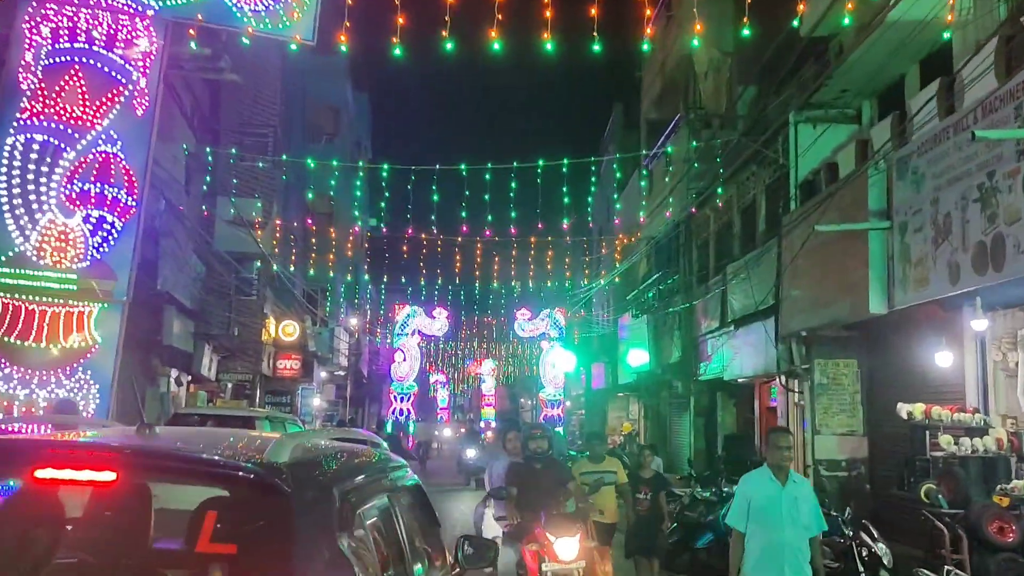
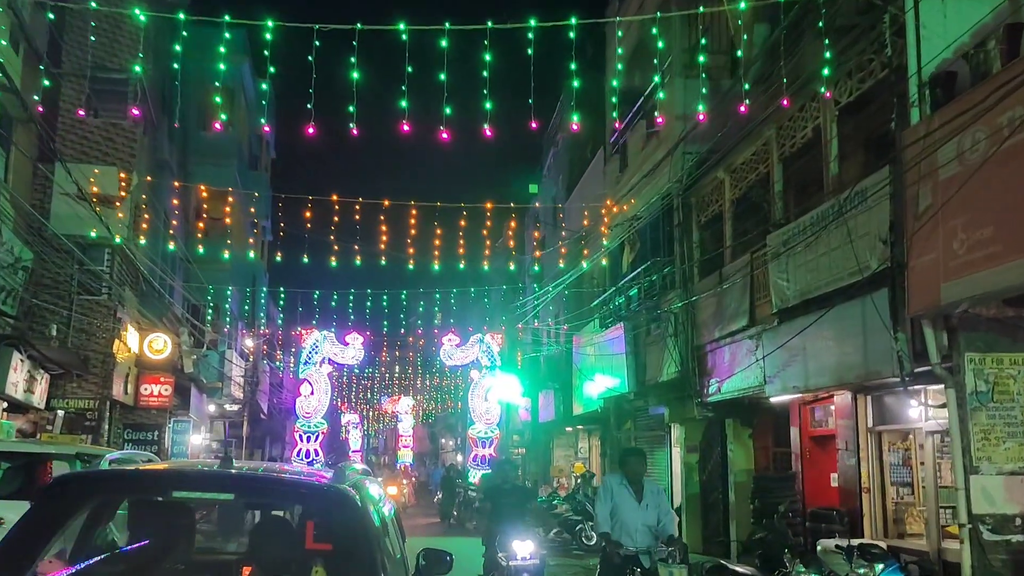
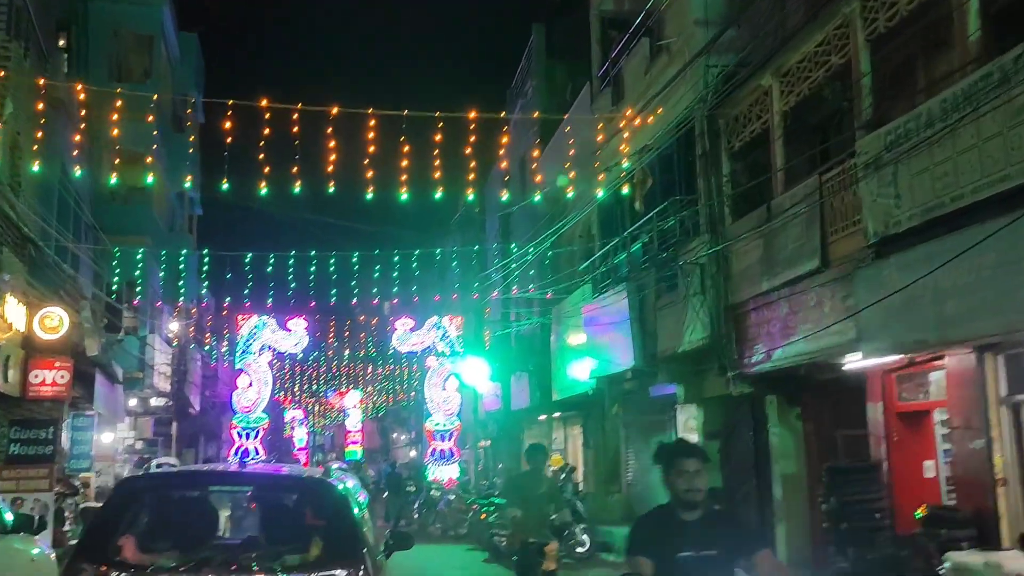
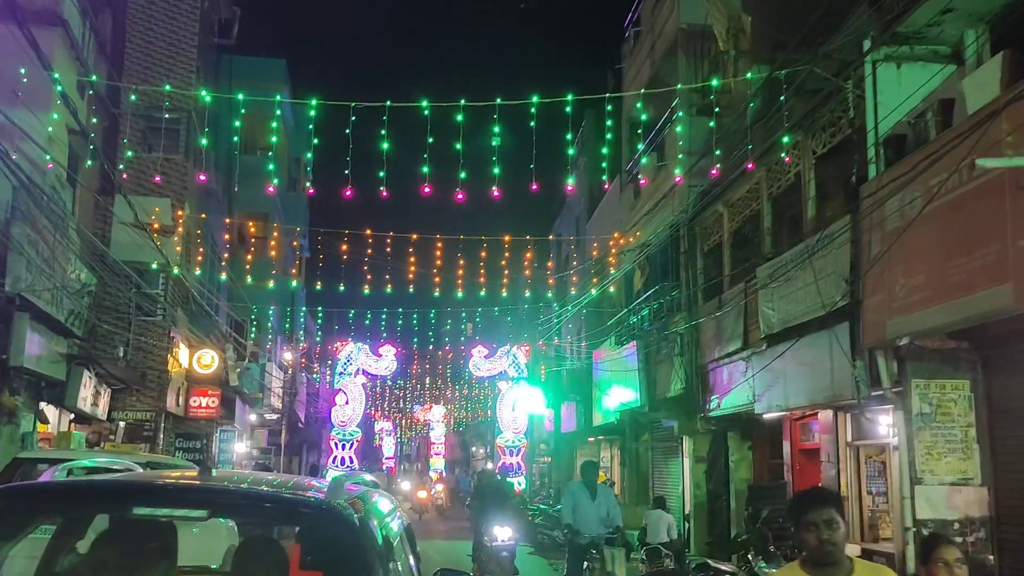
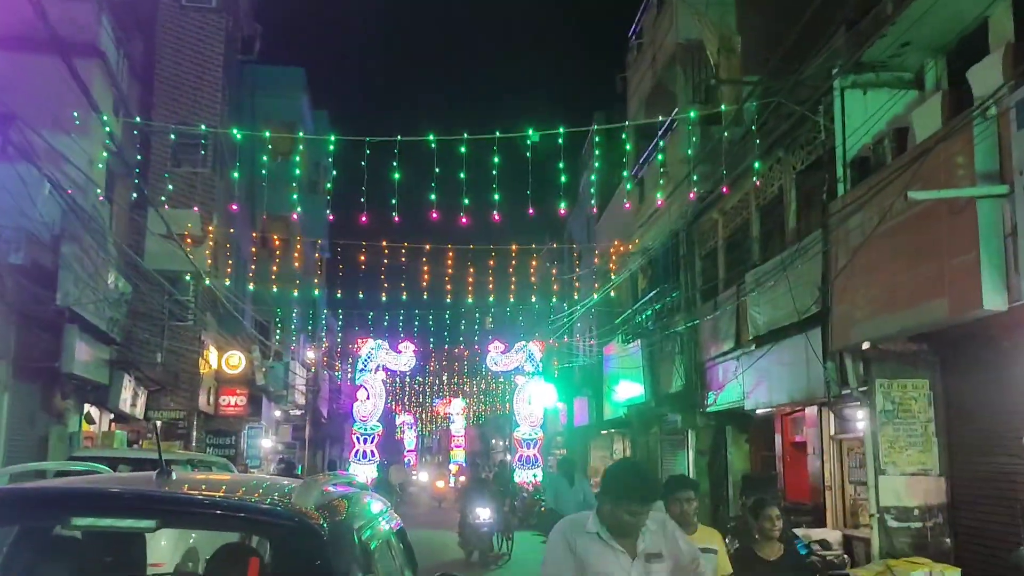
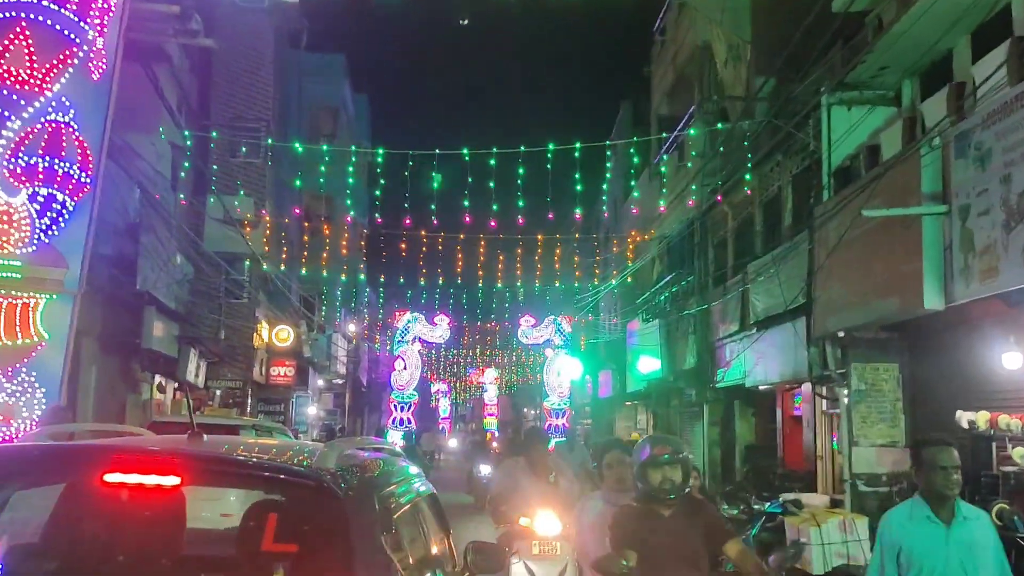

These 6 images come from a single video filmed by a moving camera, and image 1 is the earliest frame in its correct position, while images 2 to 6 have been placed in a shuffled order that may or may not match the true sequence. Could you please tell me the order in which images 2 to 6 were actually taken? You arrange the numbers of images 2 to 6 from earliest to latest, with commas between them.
6, 5, 4, 2, 3
